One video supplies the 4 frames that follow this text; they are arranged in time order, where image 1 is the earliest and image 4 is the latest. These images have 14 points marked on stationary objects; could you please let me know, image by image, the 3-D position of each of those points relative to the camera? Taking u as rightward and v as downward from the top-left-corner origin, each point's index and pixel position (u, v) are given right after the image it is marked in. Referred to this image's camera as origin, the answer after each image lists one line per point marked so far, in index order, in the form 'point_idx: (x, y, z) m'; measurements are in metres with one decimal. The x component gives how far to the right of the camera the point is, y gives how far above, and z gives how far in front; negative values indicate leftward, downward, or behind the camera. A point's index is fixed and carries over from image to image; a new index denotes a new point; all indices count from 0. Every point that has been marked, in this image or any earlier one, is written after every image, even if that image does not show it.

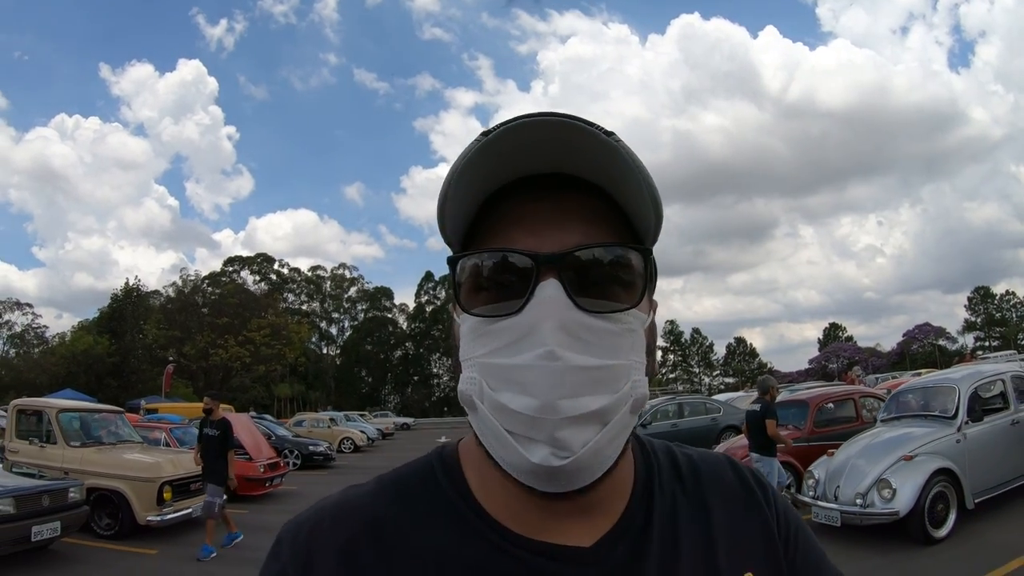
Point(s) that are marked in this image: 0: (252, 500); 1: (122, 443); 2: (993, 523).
0: (-4.5, -3.9, +11.2) m
1: (-5.3, -2.2, +8.8) m
2: (+5.6, -2.8, +7.5) m
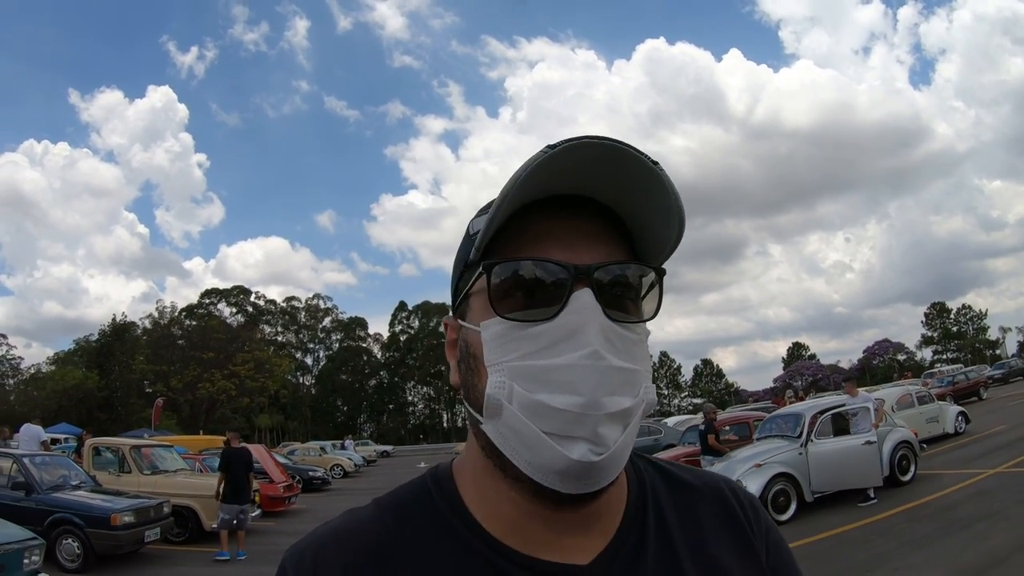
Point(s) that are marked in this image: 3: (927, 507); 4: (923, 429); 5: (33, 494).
0: (-5.0, -4.9, +13.0) m
1: (-5.7, -3.1, +10.7) m
2: (+5.2, -3.6, +9.9) m
3: (+4.9, -2.6, +7.3) m
4: (+9.5, -3.3, +14.4) m
5: (-6.2, -2.7, +8.1) m
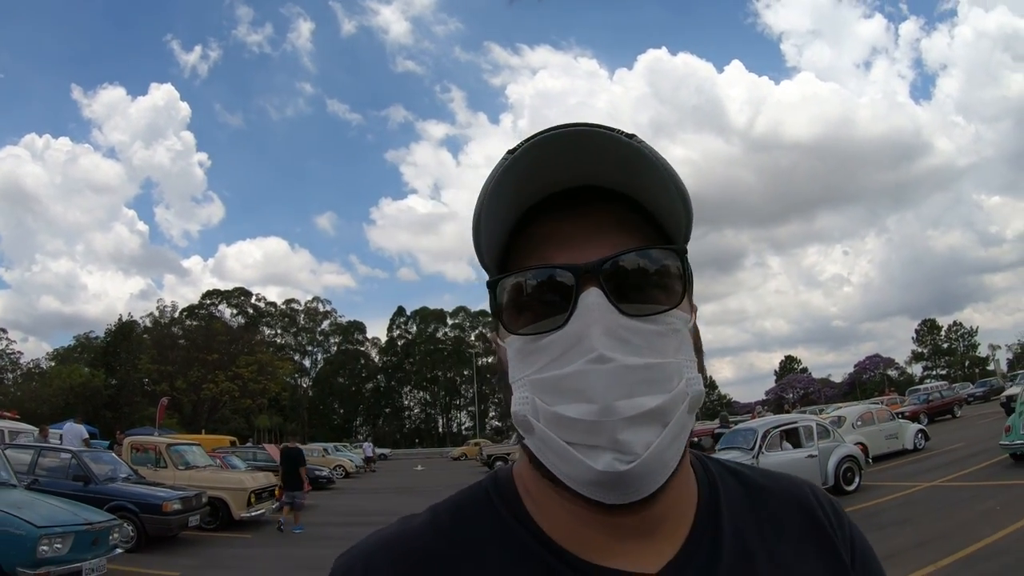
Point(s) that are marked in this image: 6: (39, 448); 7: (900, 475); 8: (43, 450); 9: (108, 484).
0: (-5.2, -5.2, +14.2) m
1: (-5.9, -3.4, +11.8) m
2: (+5.0, -4.1, +11.1) m
3: (+4.8, -3.1, +8.5) m
4: (+9.4, -4.0, +15.6) m
5: (-6.3, -3.0, +9.3) m
6: (-7.1, -2.4, +9.2) m
7: (+8.0, -3.9, +12.7) m
8: (-7.0, -2.5, +9.3) m
9: (-6.2, -3.0, +9.4) m
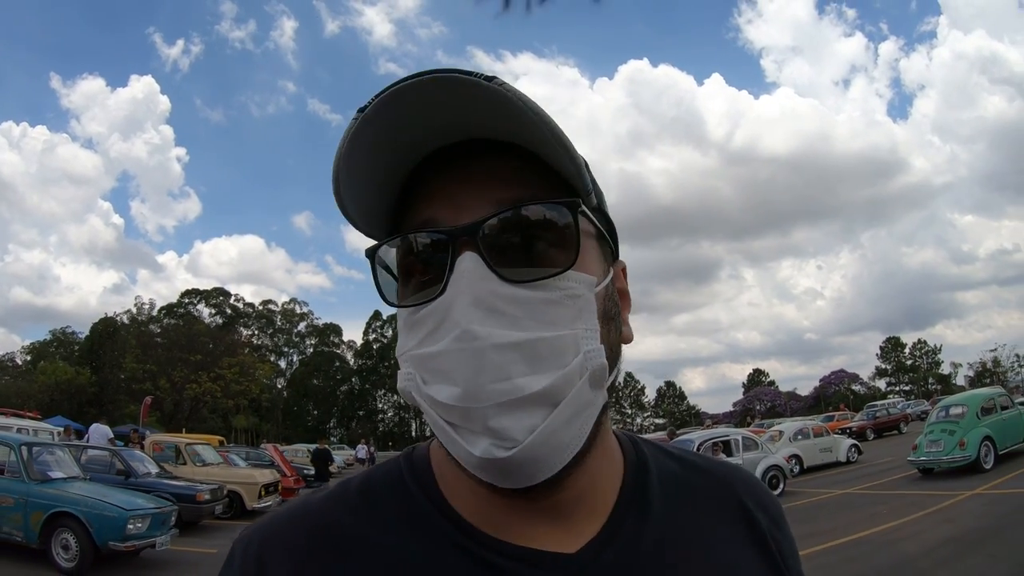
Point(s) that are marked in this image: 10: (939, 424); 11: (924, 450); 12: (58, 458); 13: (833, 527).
0: (-5.9, -5.6, +15.5) m
1: (-6.4, -3.7, +13.2) m
2: (+4.5, -4.8, +12.8) m
3: (+4.4, -3.7, +10.2) m
4: (+8.7, -4.8, +17.6) m
5: (-6.7, -3.3, +10.6) m
6: (-7.4, -2.7, +10.6) m
7: (+7.4, -4.6, +14.6) m
8: (-7.4, -2.7, +10.6) m
9: (-6.6, -3.3, +10.8) m
10: (+11.0, -3.5, +15.8) m
11: (+10.4, -4.1, +15.4) m
12: (-7.0, -2.6, +9.3) m
13: (+4.8, -3.5, +9.0) m
